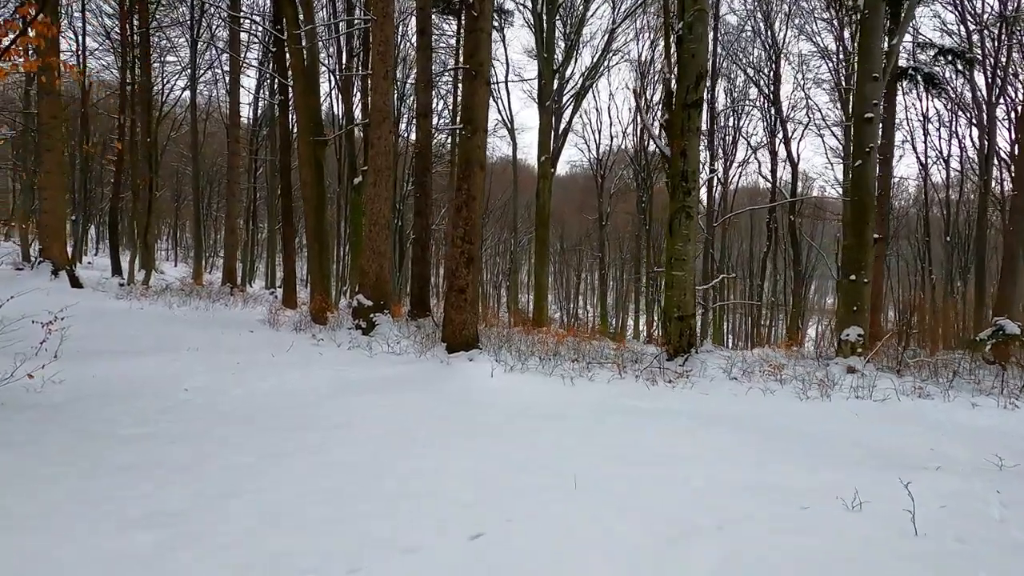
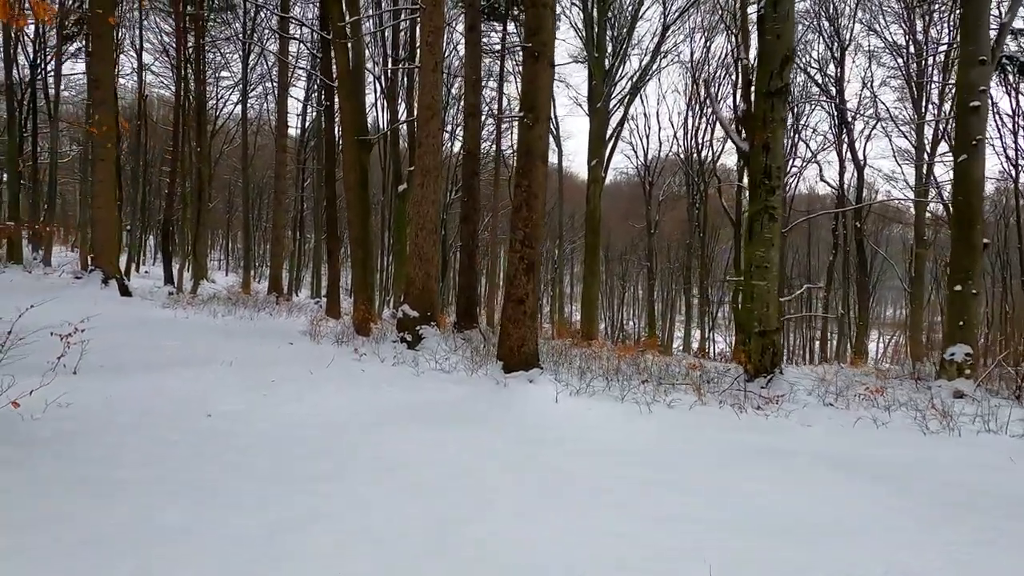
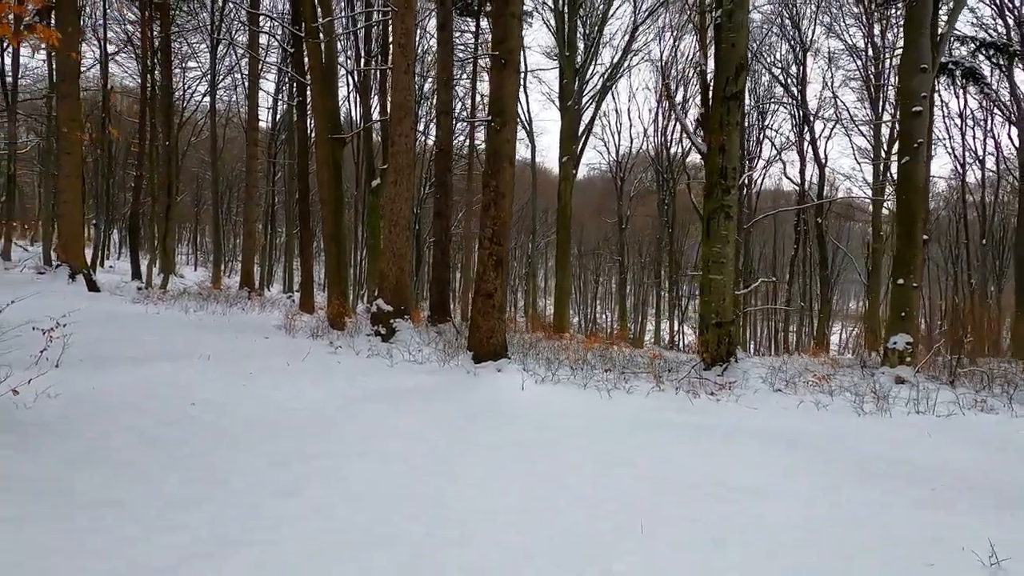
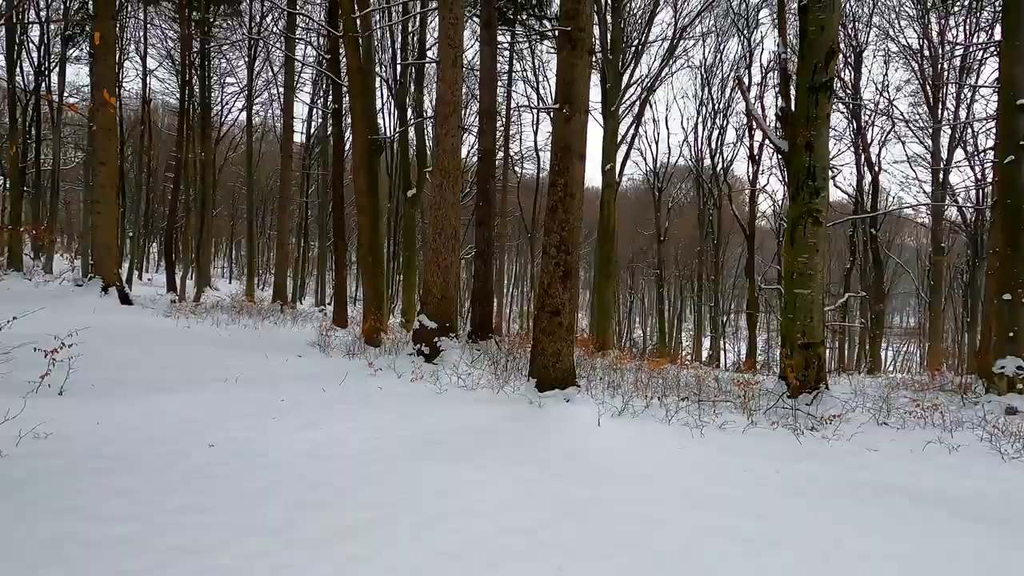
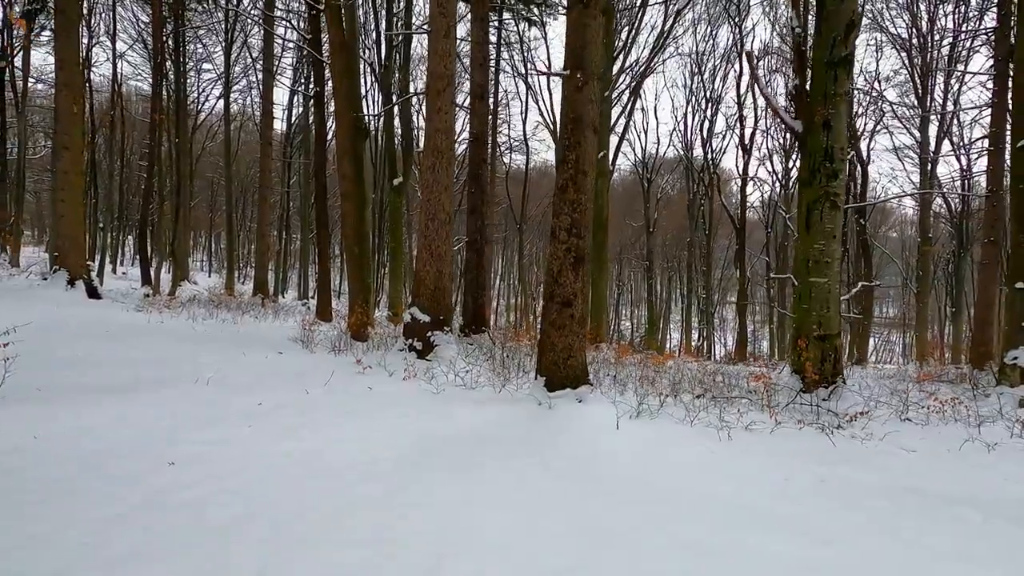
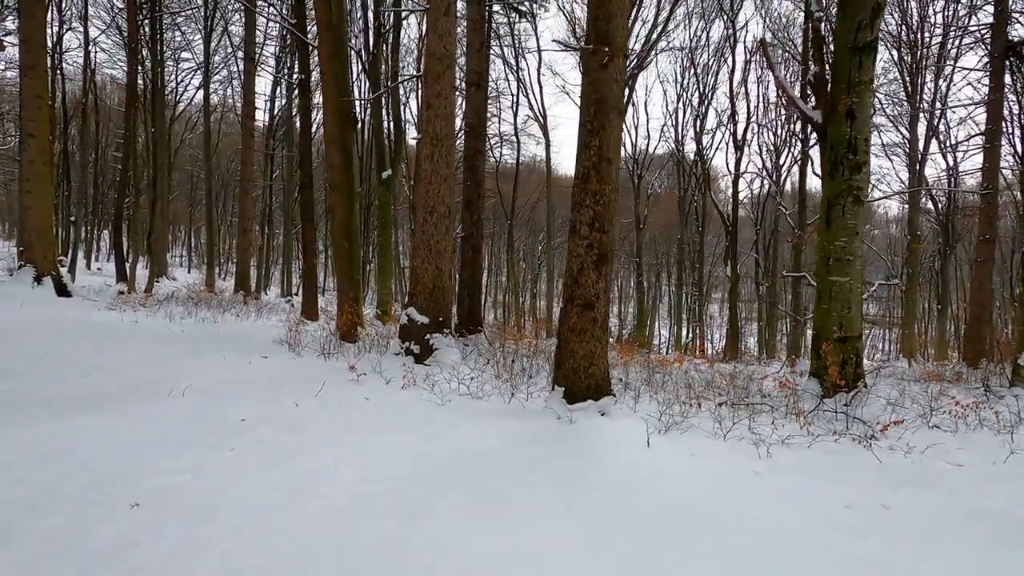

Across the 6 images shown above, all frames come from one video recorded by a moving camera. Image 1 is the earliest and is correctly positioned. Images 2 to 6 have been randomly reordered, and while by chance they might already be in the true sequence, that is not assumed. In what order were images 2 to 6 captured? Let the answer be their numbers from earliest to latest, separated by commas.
3, 2, 4, 5, 6
